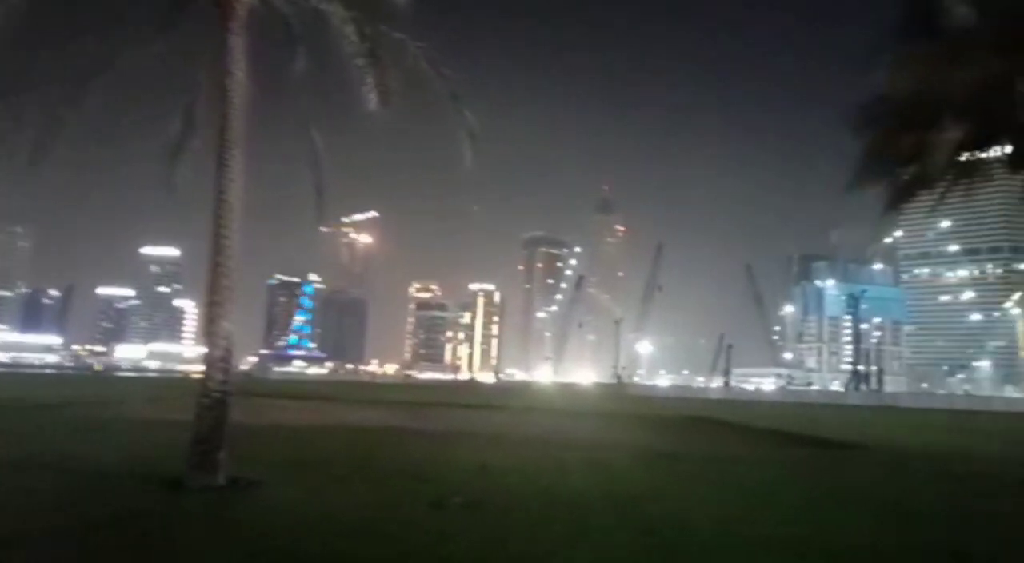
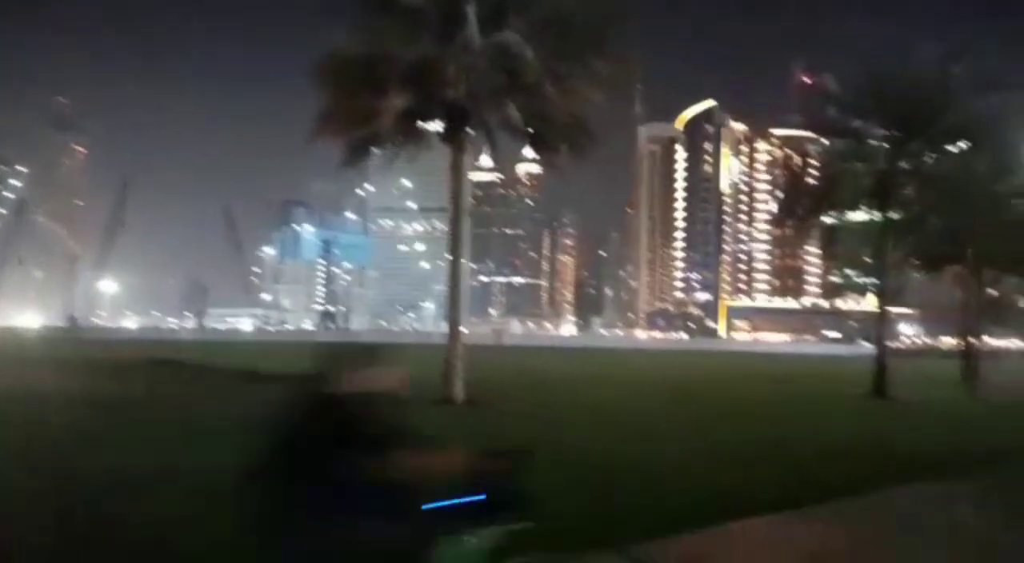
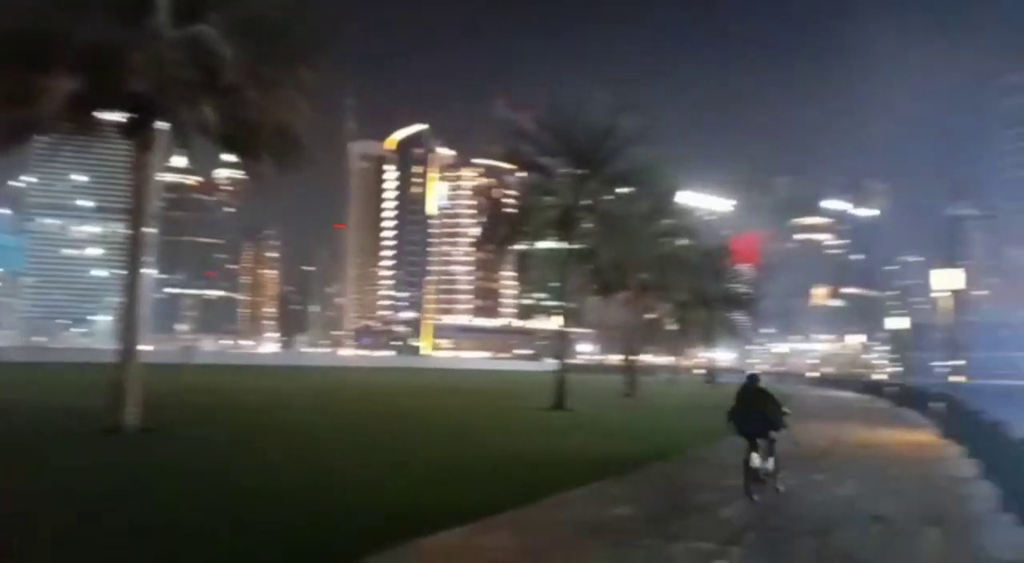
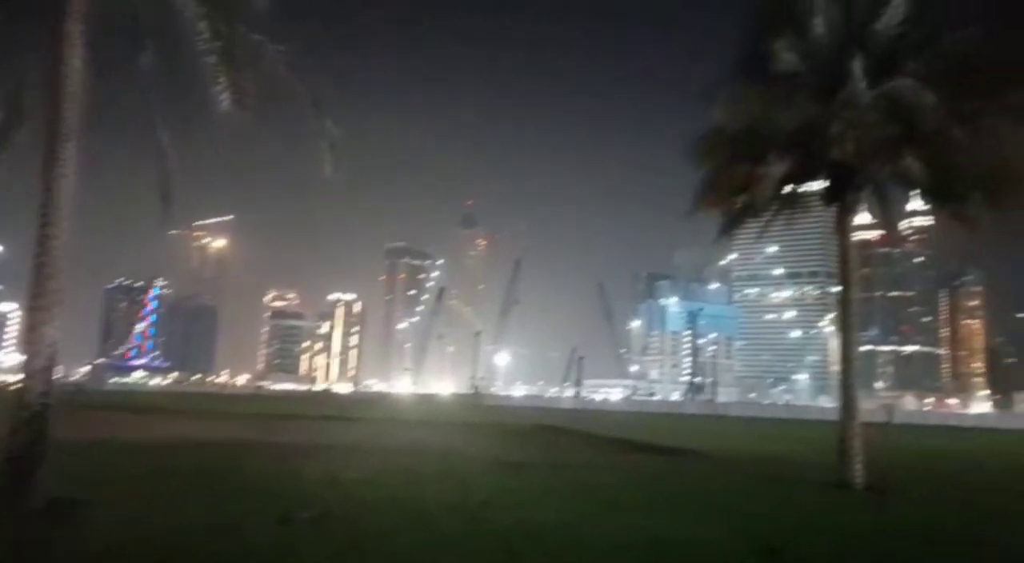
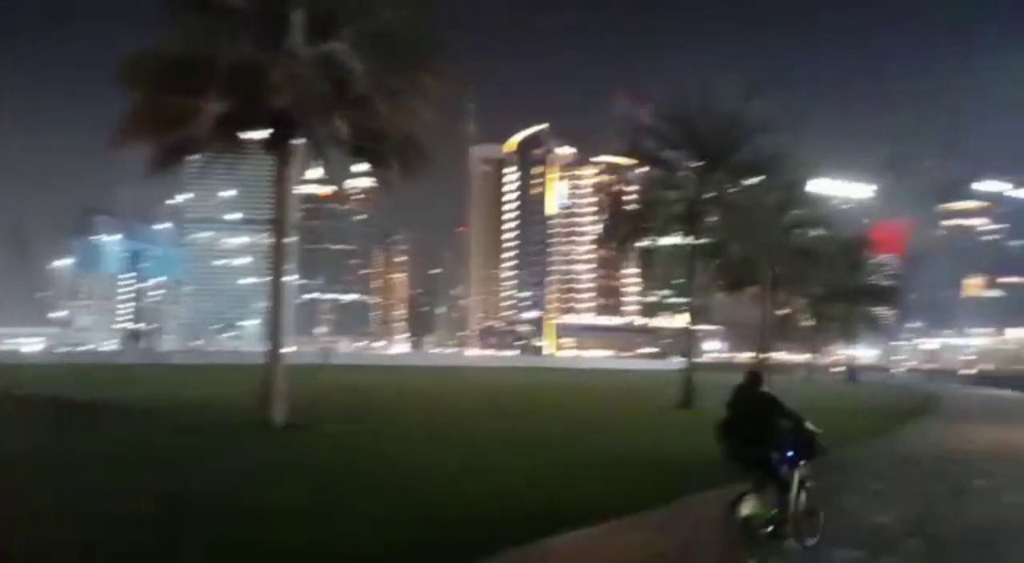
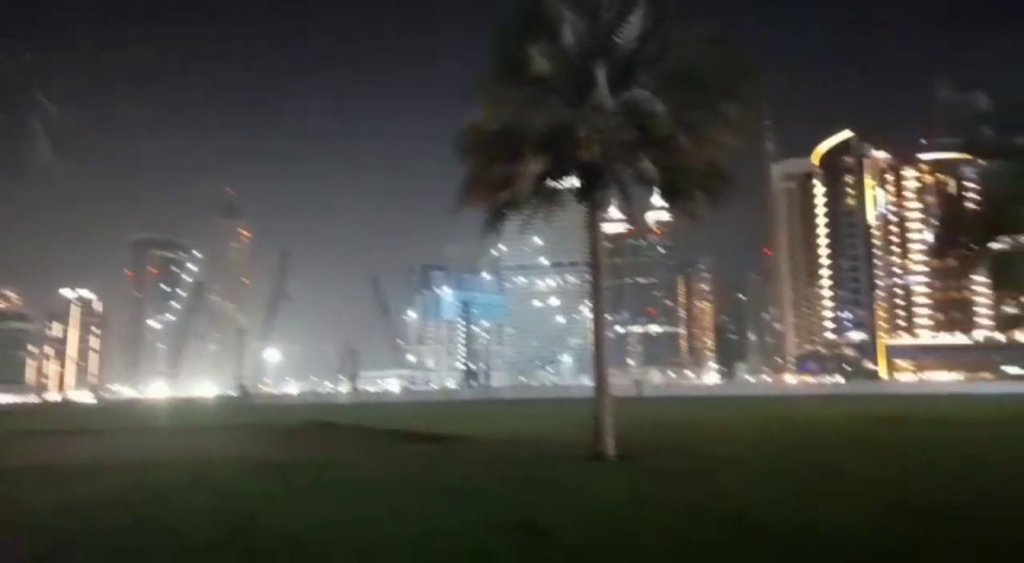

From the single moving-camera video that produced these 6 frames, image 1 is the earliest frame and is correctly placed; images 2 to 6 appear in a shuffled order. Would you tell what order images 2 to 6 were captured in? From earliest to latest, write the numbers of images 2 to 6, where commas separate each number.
4, 6, 2, 5, 3
